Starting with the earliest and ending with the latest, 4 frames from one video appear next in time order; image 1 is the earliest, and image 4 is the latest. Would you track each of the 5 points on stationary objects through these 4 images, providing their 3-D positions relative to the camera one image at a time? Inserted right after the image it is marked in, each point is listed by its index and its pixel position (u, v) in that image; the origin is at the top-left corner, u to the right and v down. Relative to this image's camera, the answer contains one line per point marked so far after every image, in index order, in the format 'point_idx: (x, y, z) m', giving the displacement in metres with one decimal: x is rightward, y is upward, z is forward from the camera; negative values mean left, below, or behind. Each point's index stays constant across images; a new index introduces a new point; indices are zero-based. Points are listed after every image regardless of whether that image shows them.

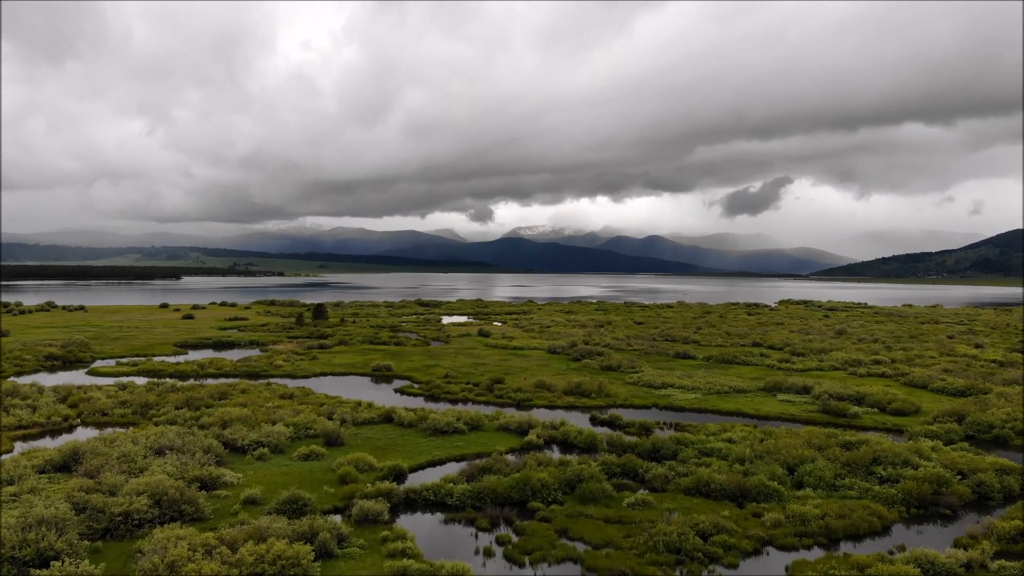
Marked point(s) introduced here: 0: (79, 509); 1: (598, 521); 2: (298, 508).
0: (-16.9, -8.6, +19.1) m
1: (+3.4, -9.4, +19.6) m
2: (-8.7, -8.9, +19.7) m
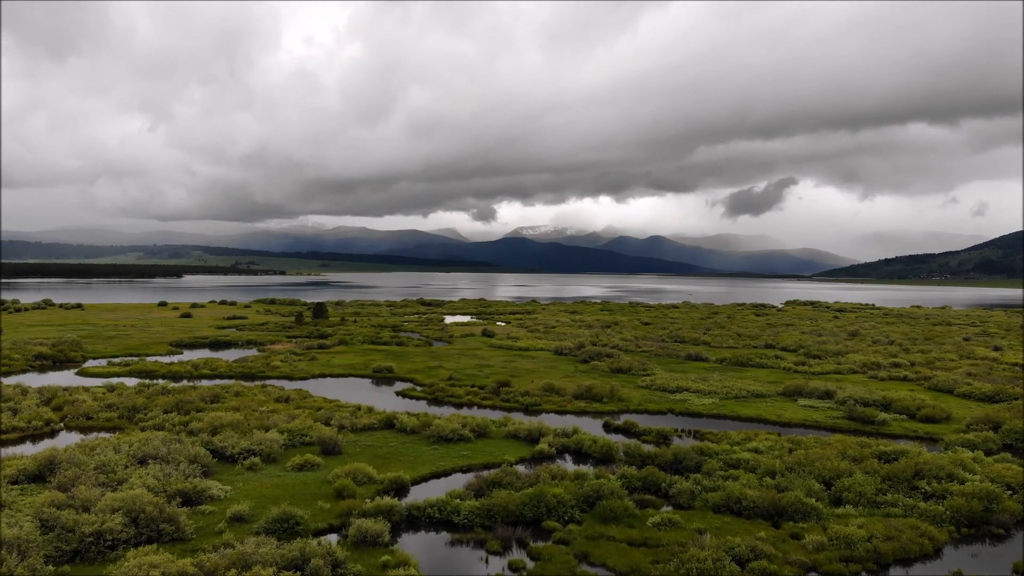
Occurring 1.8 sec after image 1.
0: (-16.4, -8.5, +17.2) m
1: (+3.9, -9.3, +17.6) m
2: (-8.1, -8.8, +17.8) m
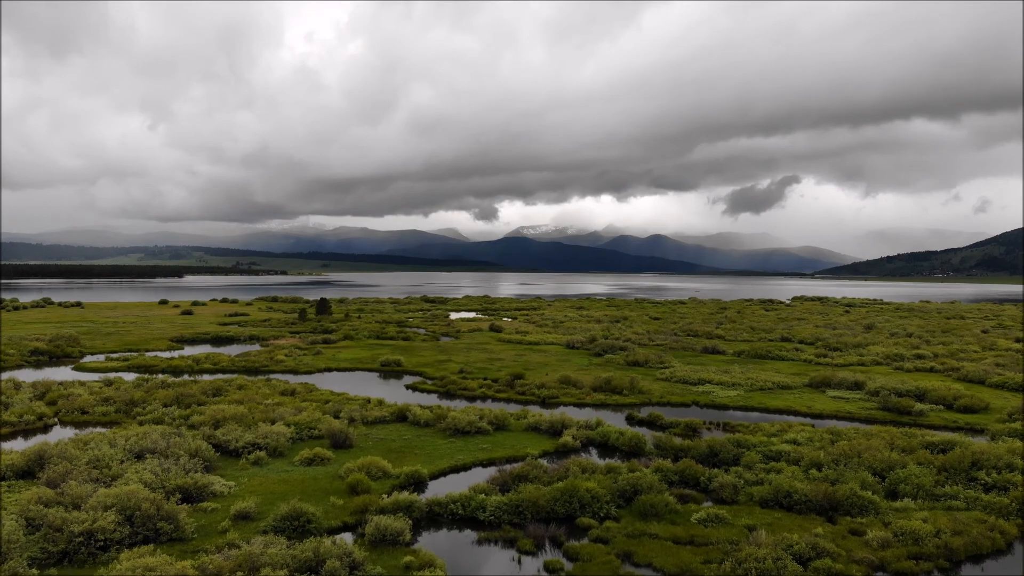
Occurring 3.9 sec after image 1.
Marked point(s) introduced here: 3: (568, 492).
0: (-15.3, -7.6, +15.6) m
1: (+5.1, -8.3, +16.0) m
2: (-7.1, -7.9, +16.2) m
3: (+2.1, -7.7, +18.3) m
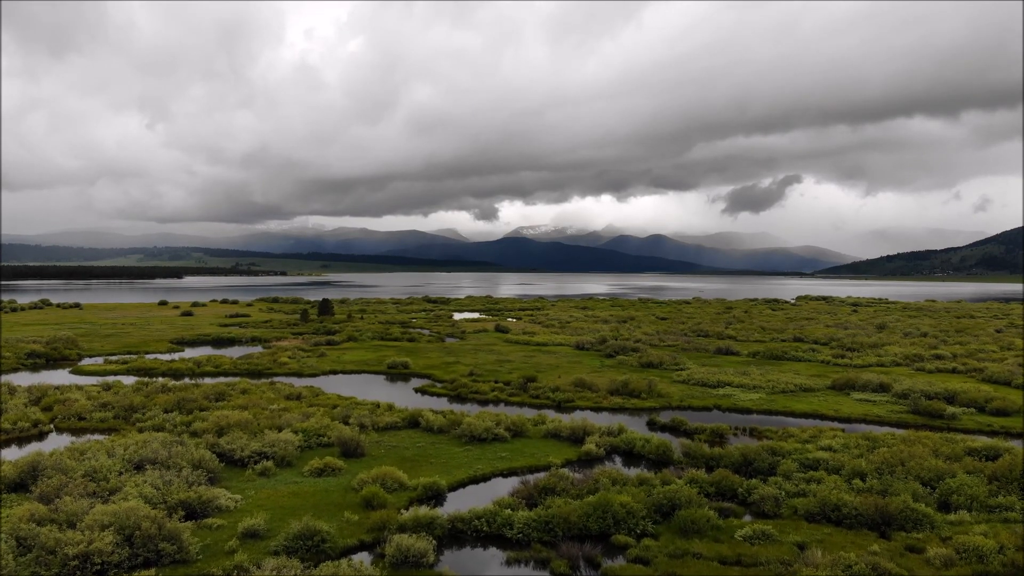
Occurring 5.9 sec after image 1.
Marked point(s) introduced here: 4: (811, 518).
0: (-14.3, -7.6, +14.3) m
1: (+6.0, -8.3, +14.7) m
2: (-6.1, -7.9, +14.9) m
3: (+3.1, -7.6, +17.1) m
4: (+10.7, -8.2, +17.4) m
